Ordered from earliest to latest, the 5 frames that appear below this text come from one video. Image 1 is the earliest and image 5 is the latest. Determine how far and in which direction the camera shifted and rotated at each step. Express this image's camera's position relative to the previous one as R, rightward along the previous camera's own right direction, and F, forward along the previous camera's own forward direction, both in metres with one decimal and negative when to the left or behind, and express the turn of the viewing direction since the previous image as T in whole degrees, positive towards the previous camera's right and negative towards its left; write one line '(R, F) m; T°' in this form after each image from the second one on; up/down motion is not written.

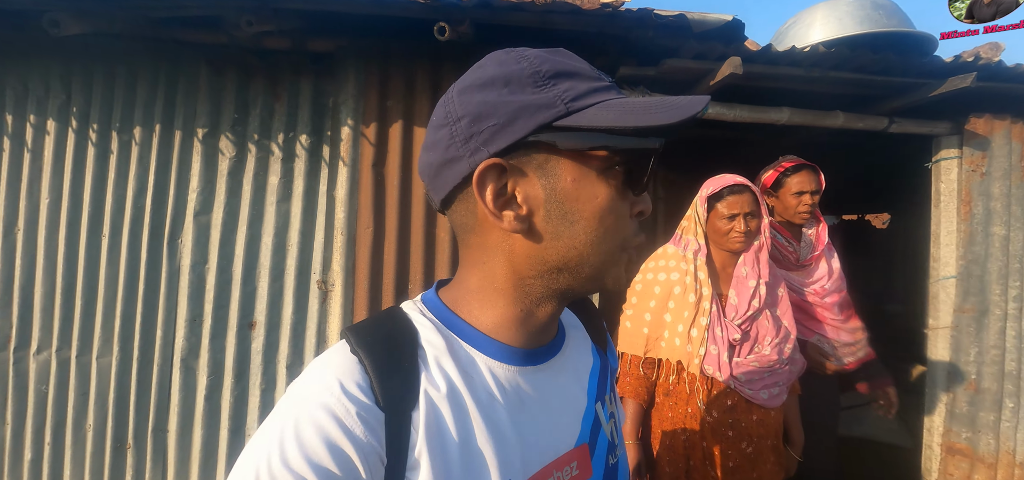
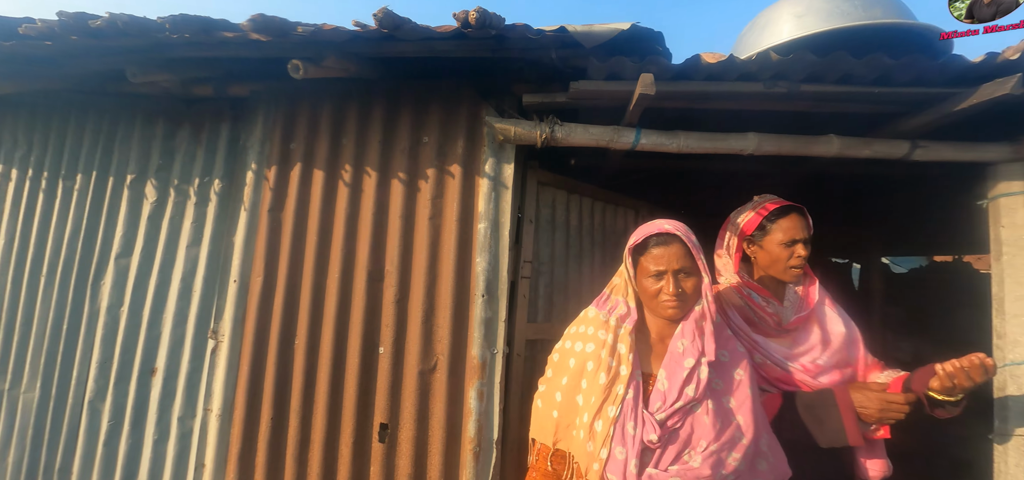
(+0.8, +0.4) m; -10°
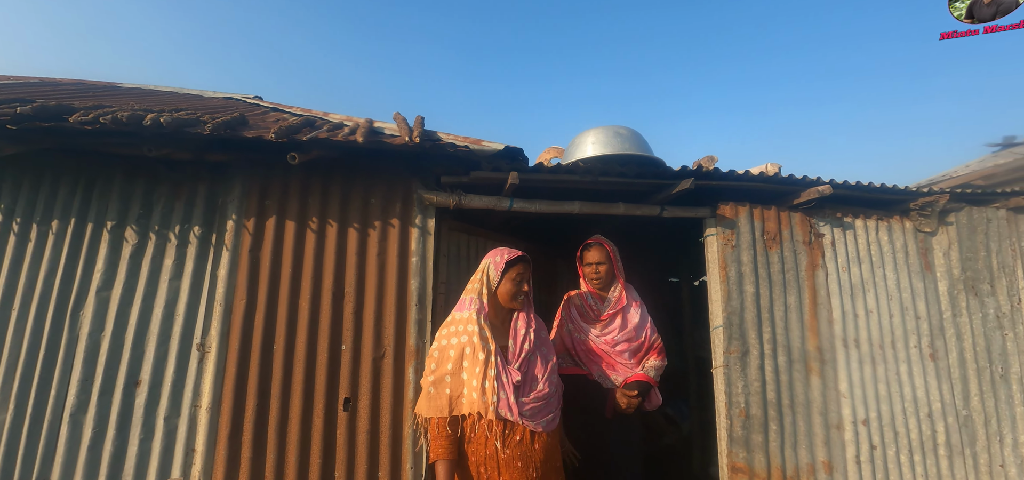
(-0.2, -1.0) m; +14°
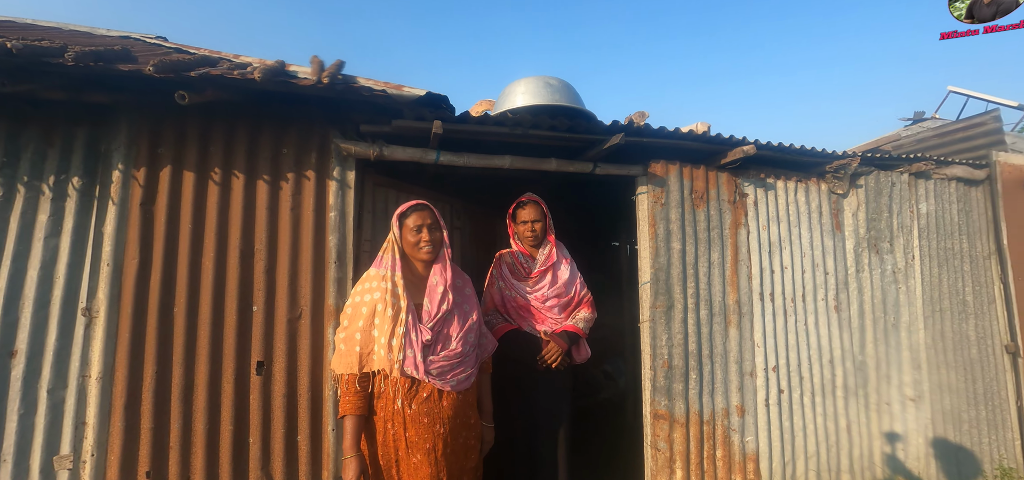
(+0.2, +0.1) m; +6°
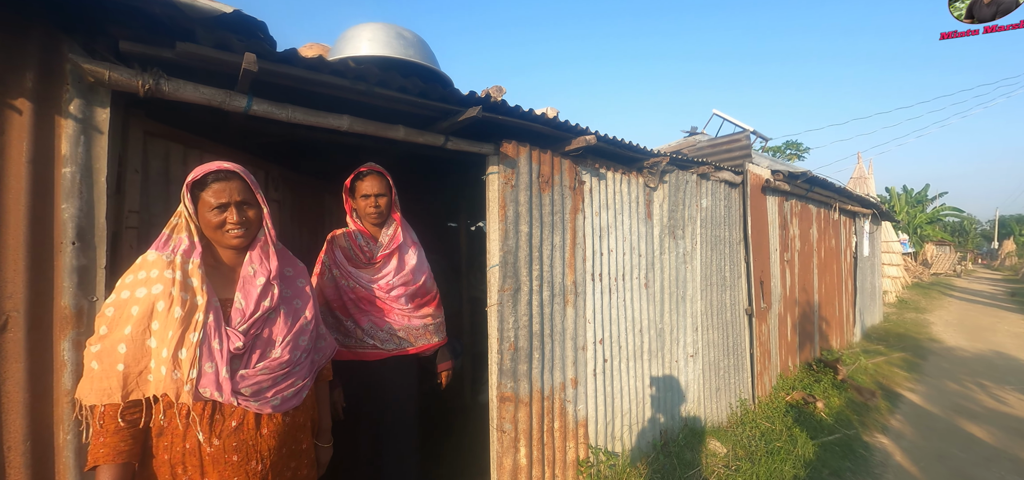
(-0.1, +0.3) m; +23°
